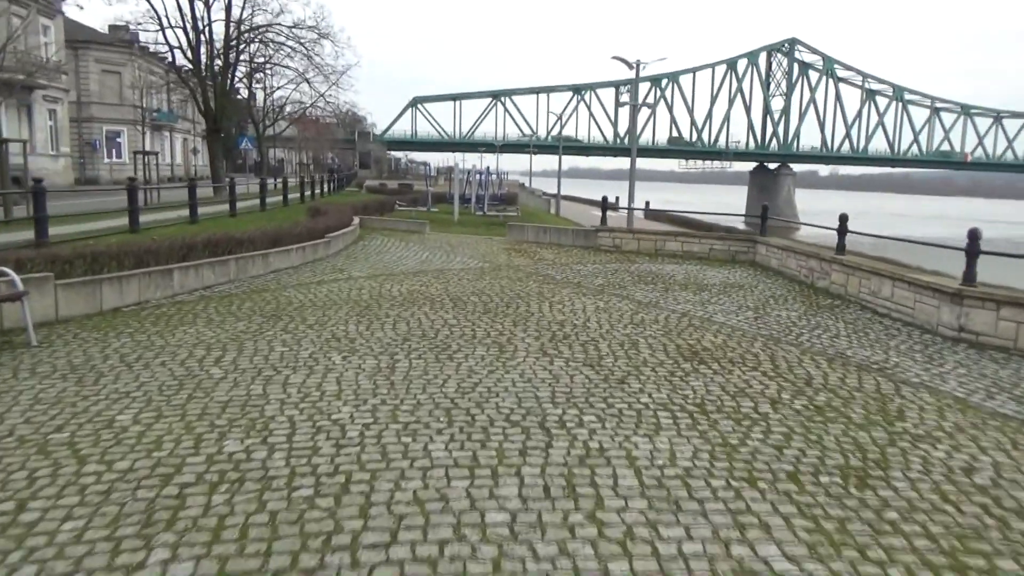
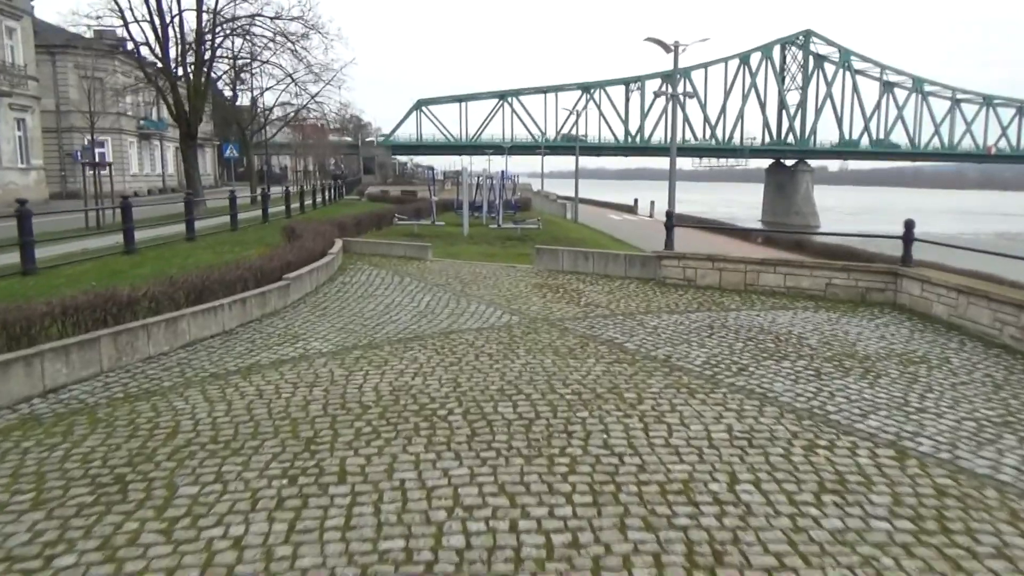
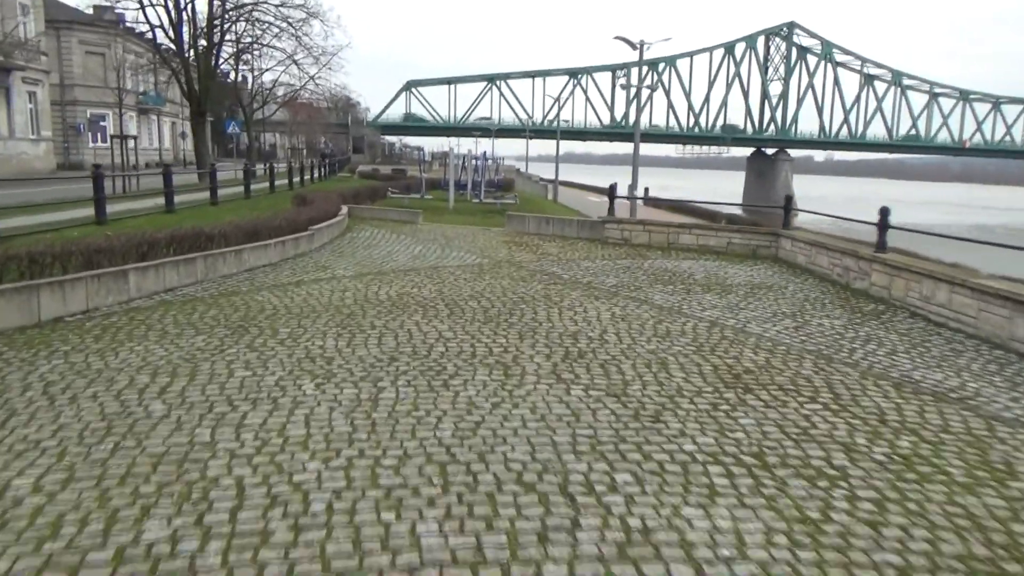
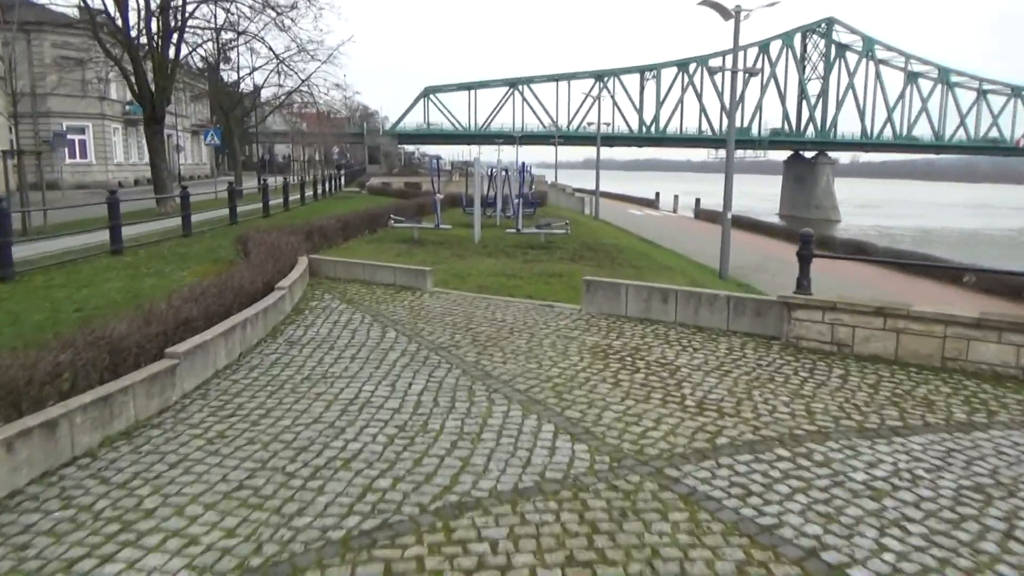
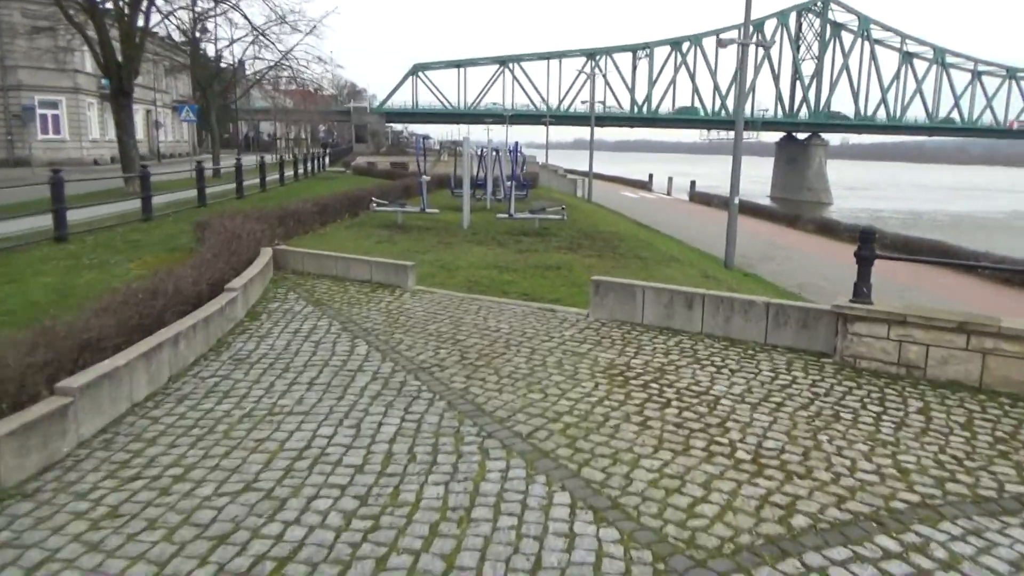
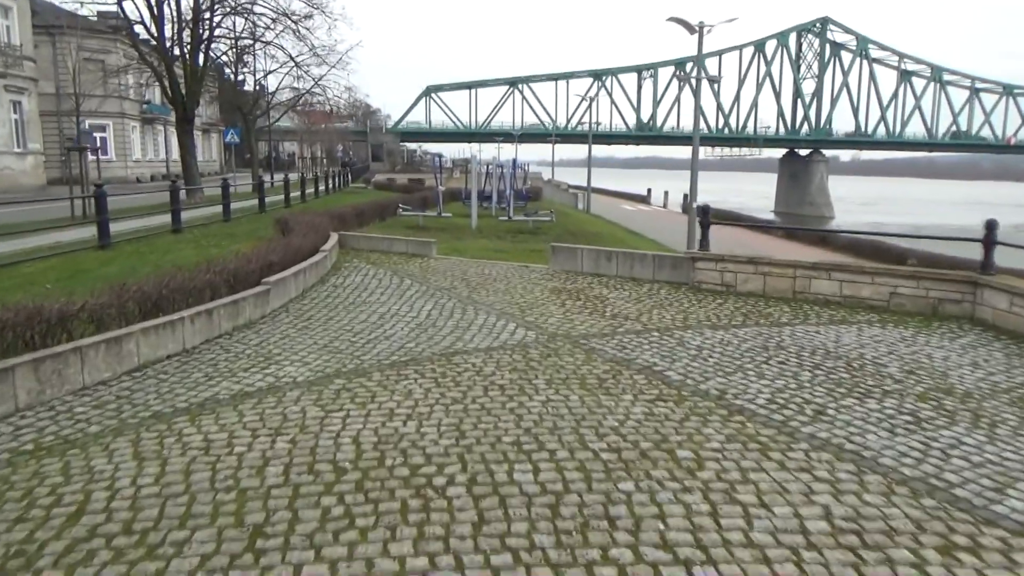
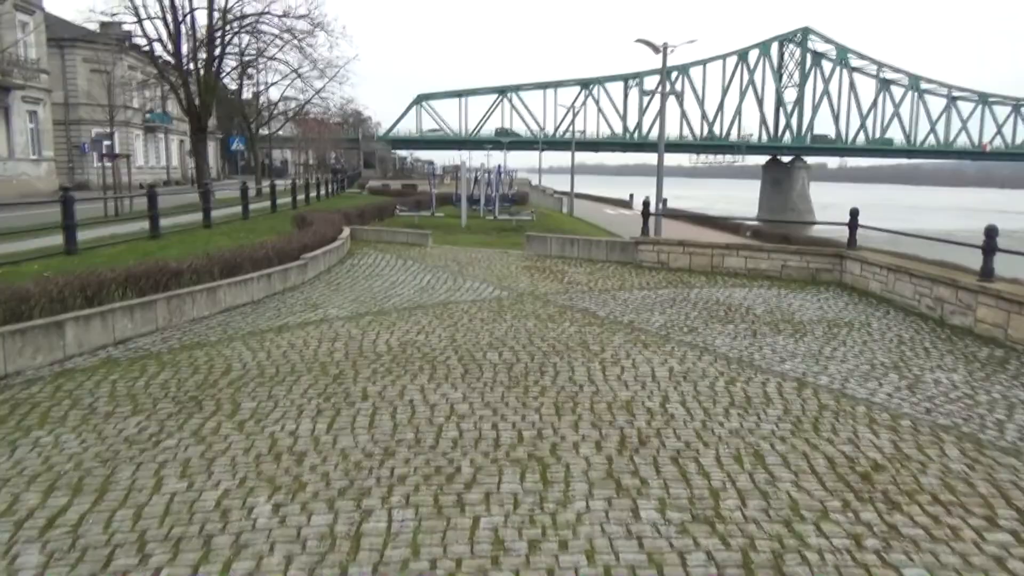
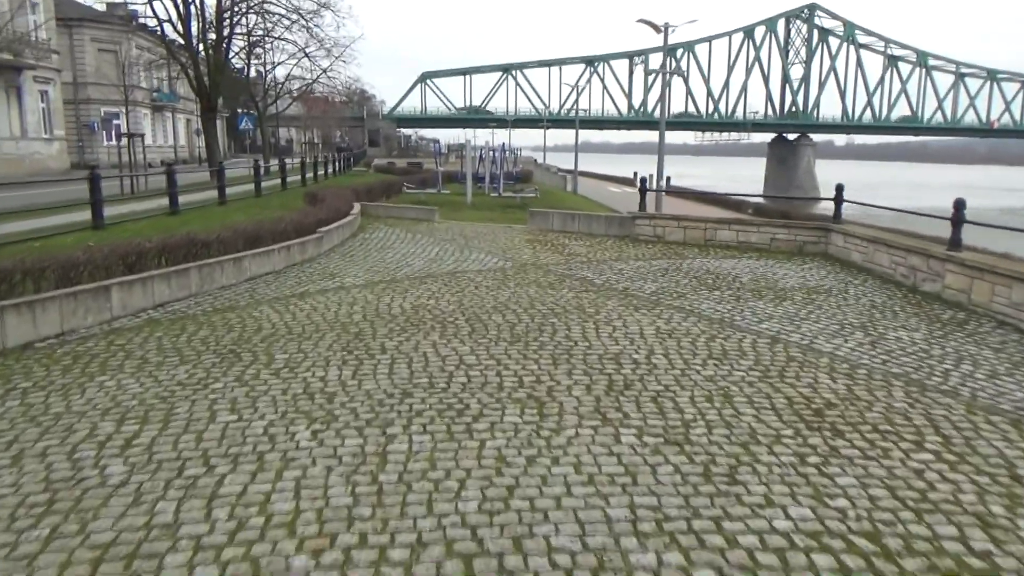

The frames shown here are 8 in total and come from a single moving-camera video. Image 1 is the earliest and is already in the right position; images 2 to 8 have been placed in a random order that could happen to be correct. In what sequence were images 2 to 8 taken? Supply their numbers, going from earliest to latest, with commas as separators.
3, 8, 7, 2, 6, 4, 5
